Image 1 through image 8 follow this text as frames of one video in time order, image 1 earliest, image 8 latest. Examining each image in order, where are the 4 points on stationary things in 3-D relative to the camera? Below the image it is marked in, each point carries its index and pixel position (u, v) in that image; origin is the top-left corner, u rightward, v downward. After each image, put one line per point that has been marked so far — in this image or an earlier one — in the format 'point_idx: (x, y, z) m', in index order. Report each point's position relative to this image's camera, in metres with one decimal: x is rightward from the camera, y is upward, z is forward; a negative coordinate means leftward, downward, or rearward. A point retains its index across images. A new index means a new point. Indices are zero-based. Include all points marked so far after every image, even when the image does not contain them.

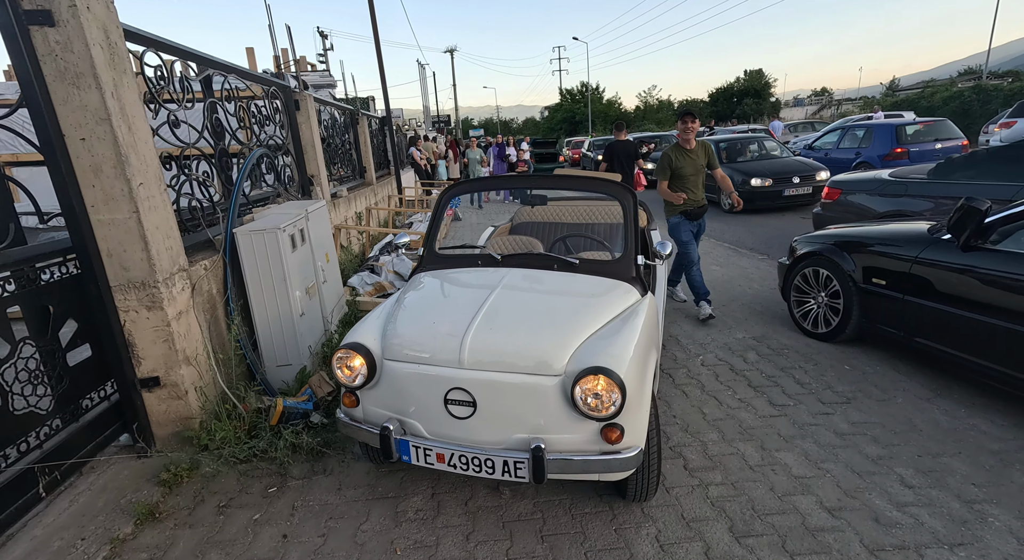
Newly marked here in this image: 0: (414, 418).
0: (-0.4, -0.6, +2.2) m
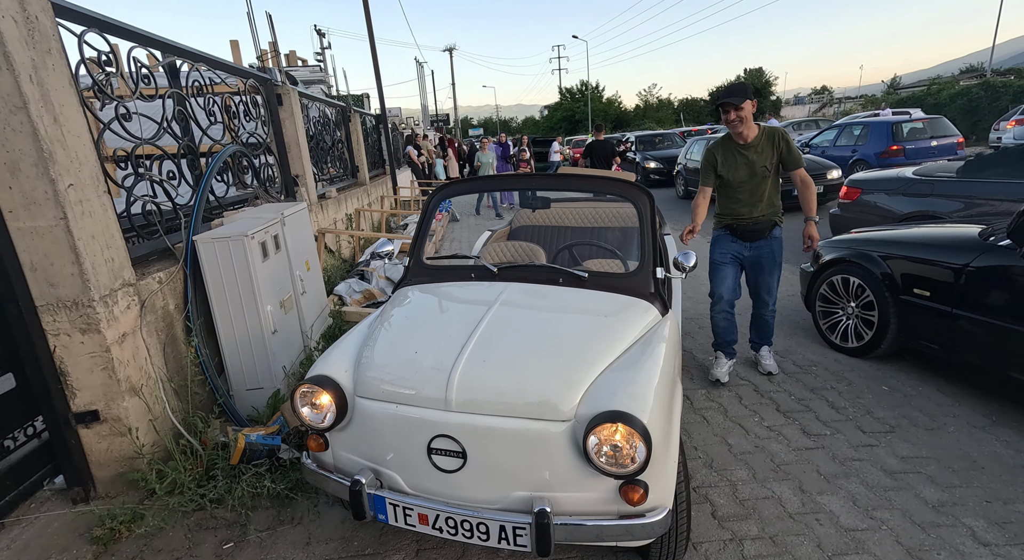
0: (-0.4, -0.7, +1.8) m
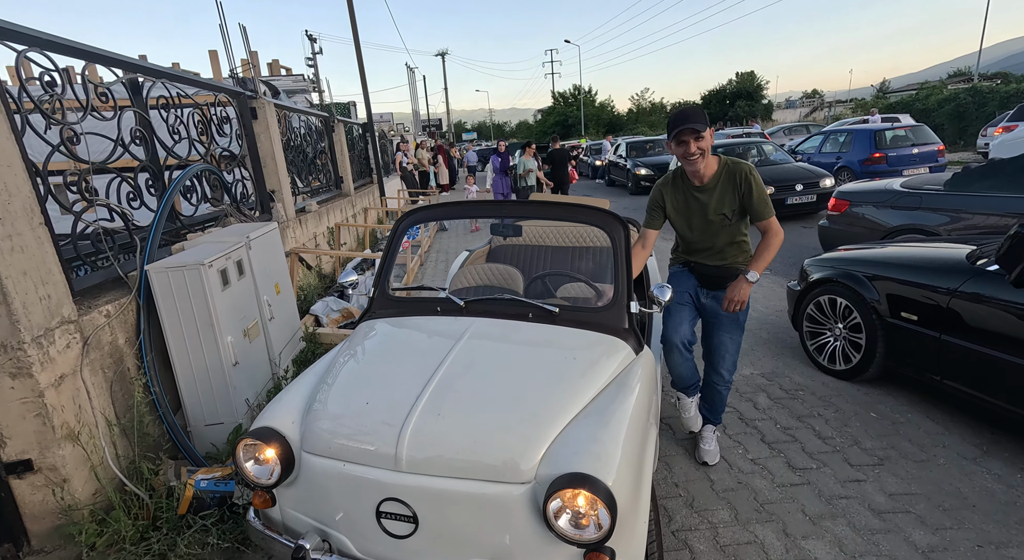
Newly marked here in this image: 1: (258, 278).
0: (-0.6, -0.8, +1.7) m
1: (-1.7, 0.0, +3.3) m
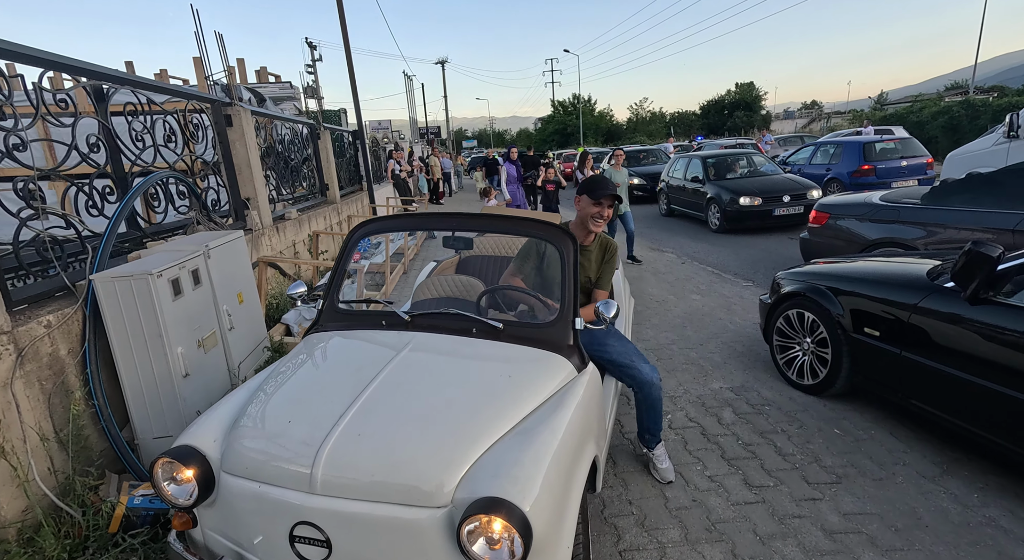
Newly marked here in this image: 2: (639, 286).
0: (-0.8, -0.9, +1.6) m
1: (-1.9, 0.0, +3.3) m
2: (+1.7, -0.1, +6.7) m
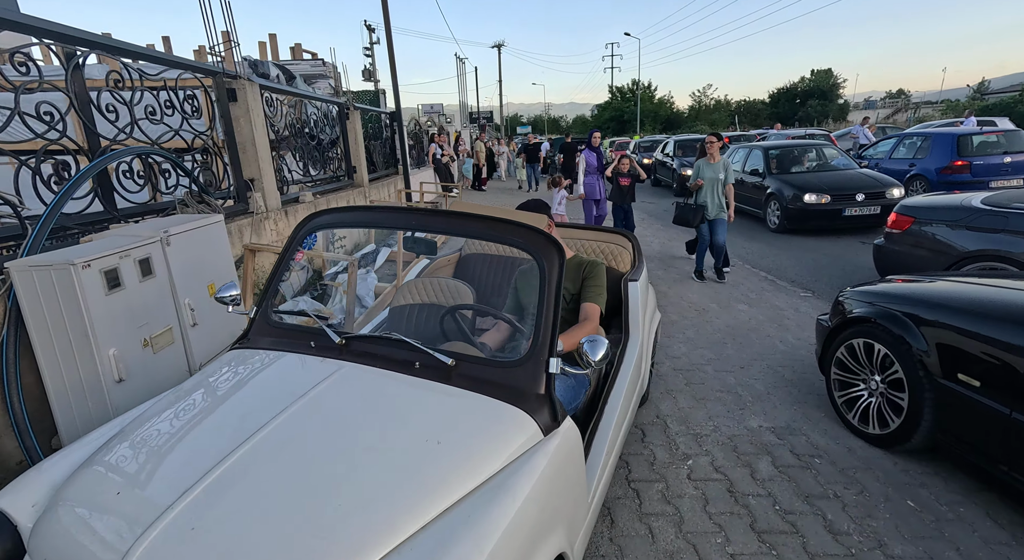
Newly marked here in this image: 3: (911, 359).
0: (-1.1, -0.9, +1.2) m
1: (-2.0, 0.0, +2.9) m
2: (+2.0, -0.1, +5.9) m
3: (+2.2, -0.4, +2.7) m
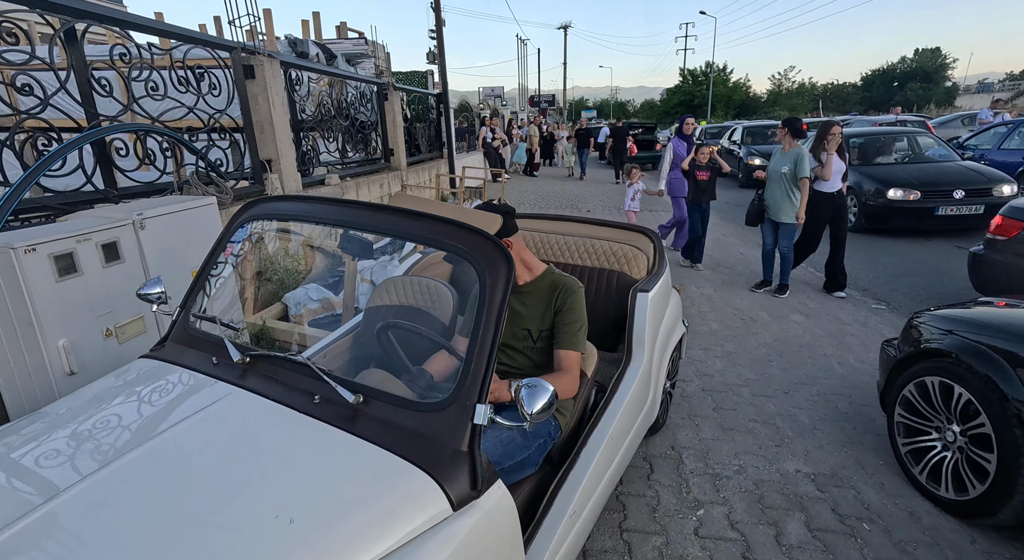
0: (-1.4, -0.9, +1.0) m
1: (-2.0, +0.1, +2.7) m
2: (+2.3, -0.2, +5.3) m
3: (+2.1, -0.5, +2.1) m
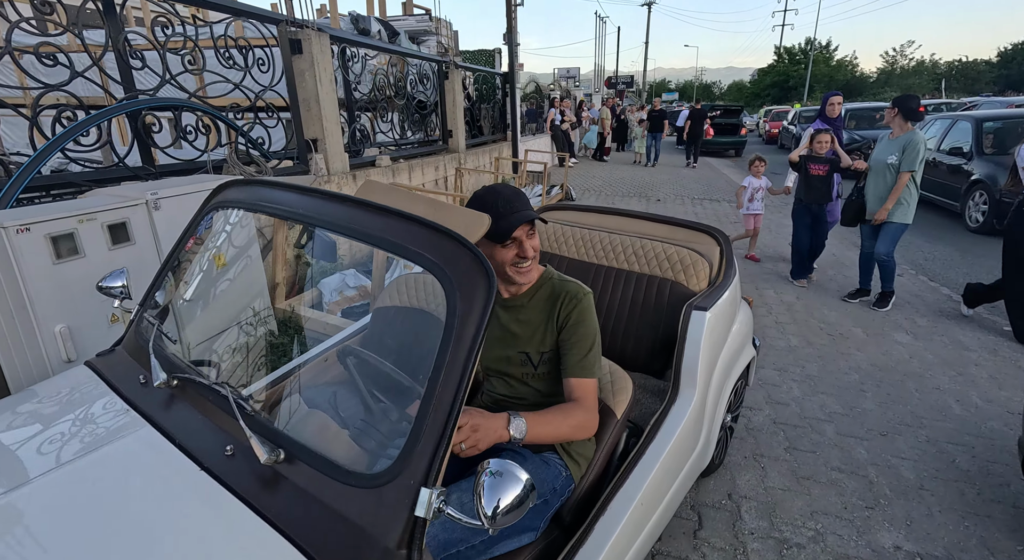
0: (-1.5, -0.9, +0.8) m
1: (-1.8, +0.2, +2.6) m
2: (+2.7, -0.2, +4.5) m
3: (+2.1, -0.7, +1.4) m
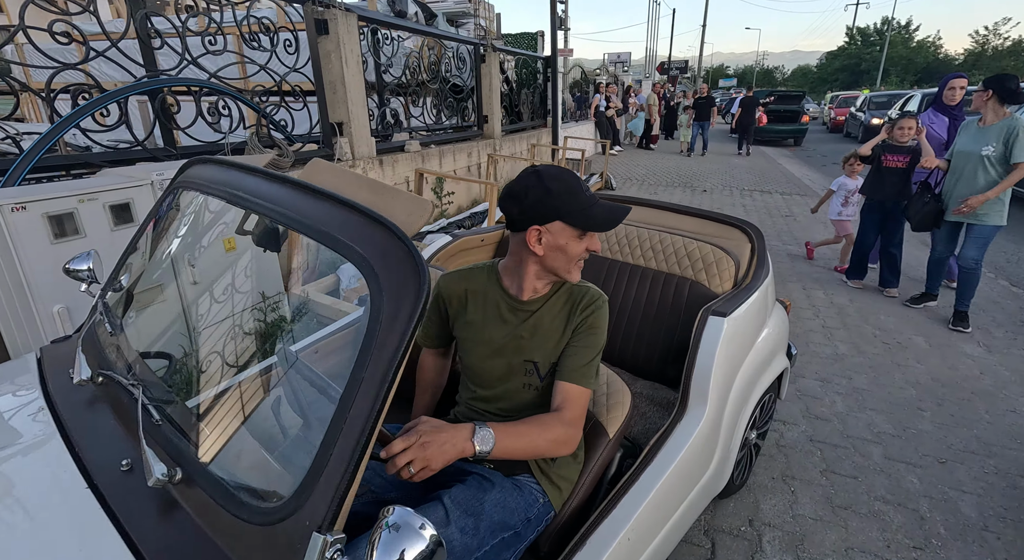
0: (-1.6, -0.9, +0.8) m
1: (-1.8, +0.3, +2.6) m
2: (+2.9, -0.2, +4.1) m
3: (+2.0, -0.7, +1.0) m
